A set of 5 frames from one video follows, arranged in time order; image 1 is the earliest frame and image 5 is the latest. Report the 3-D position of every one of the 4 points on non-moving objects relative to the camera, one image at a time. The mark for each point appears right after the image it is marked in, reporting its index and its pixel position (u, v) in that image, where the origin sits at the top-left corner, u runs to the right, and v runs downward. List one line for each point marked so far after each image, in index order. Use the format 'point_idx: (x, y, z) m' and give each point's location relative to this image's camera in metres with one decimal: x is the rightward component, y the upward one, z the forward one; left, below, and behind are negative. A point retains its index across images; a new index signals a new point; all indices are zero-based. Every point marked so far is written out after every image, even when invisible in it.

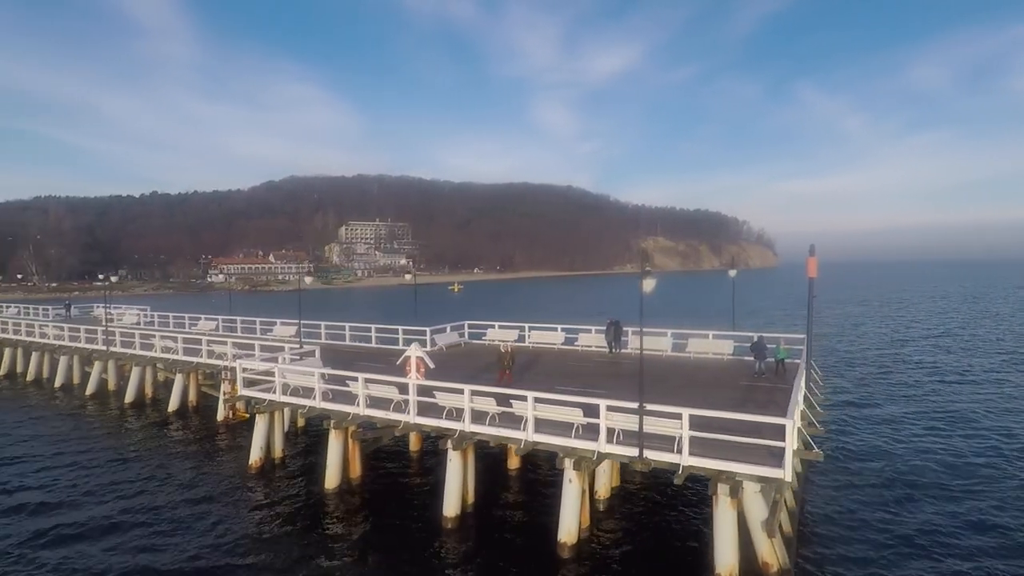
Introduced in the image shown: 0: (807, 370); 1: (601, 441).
0: (+7.9, -2.2, +15.7) m
1: (+1.8, -3.3, +12.4) m
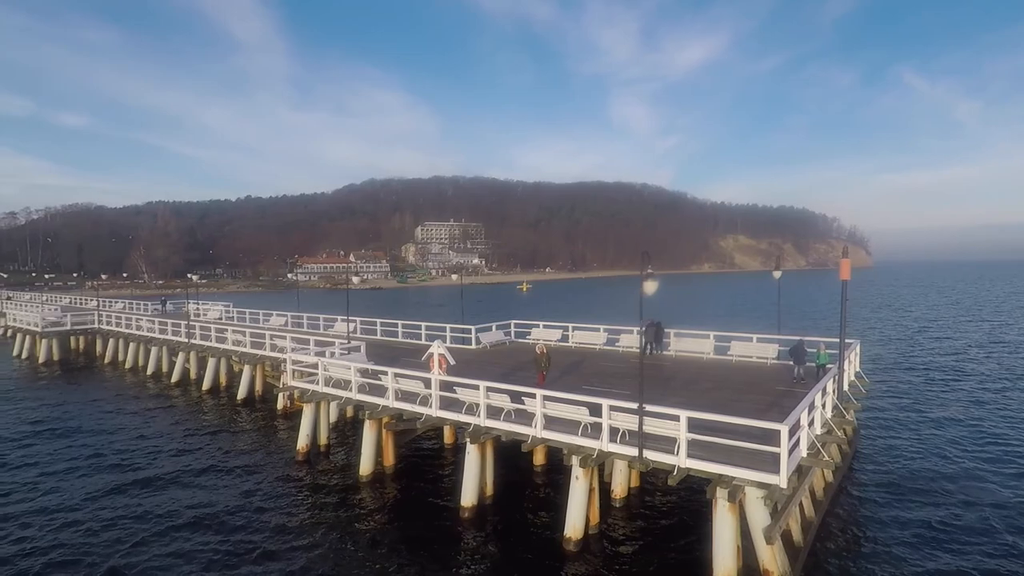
0: (+8.5, -2.3, +15.2) m
1: (+1.9, -3.3, +12.6) m
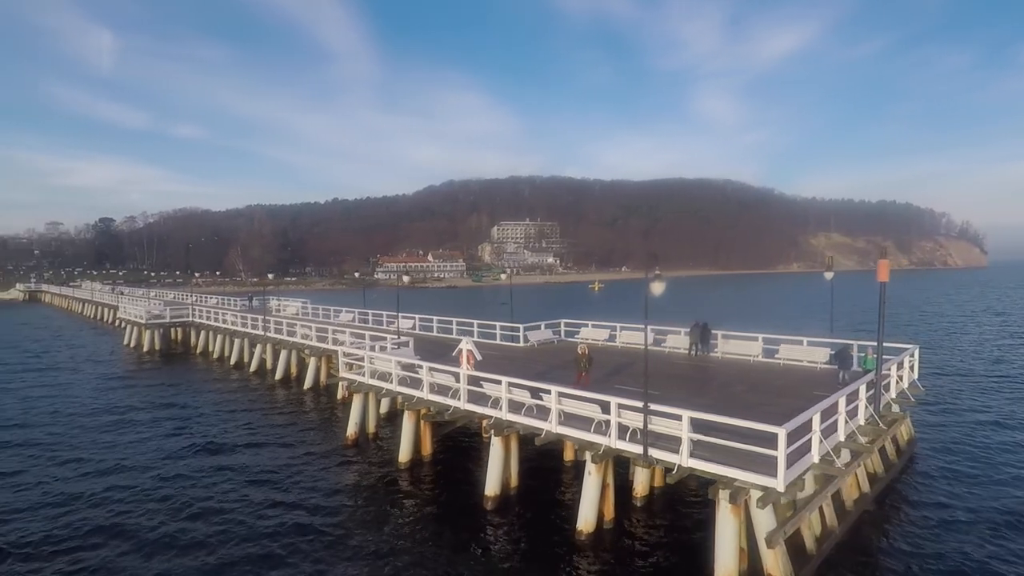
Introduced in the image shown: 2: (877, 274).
0: (+9.0, -2.3, +14.6) m
1: (+2.2, -3.3, +13.0) m
2: (+9.3, +0.4, +14.7) m
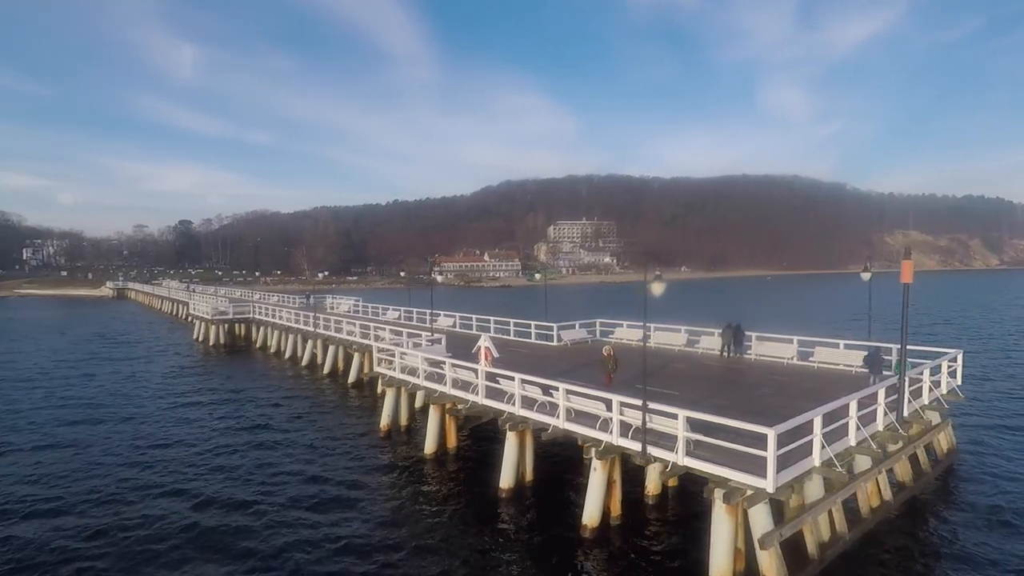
0: (+9.3, -2.4, +14.1) m
1: (+2.3, -3.3, +13.2) m
2: (+9.5, +0.3, +14.3) m
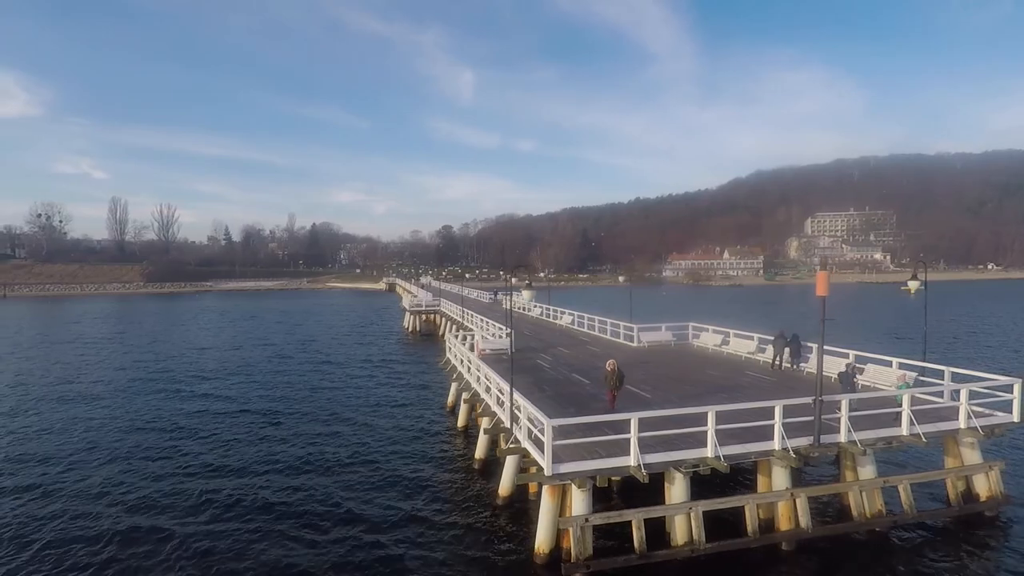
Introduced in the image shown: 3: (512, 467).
0: (+6.6, -2.6, +13.3) m
1: (0.0, -3.5, +15.5) m
2: (+7.0, 0.0, +13.3) m
3: (0.0, -5.0, +16.1) m
